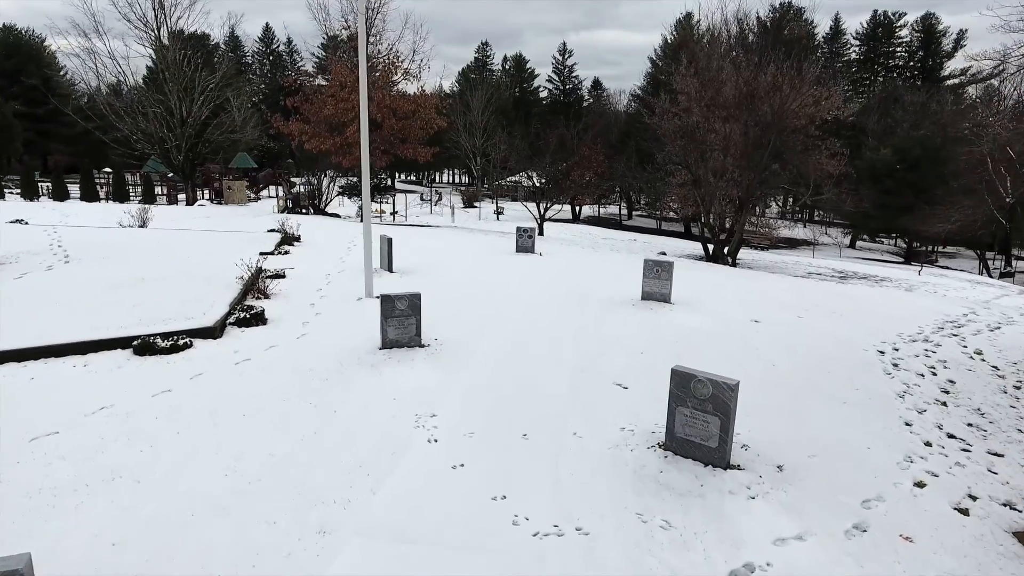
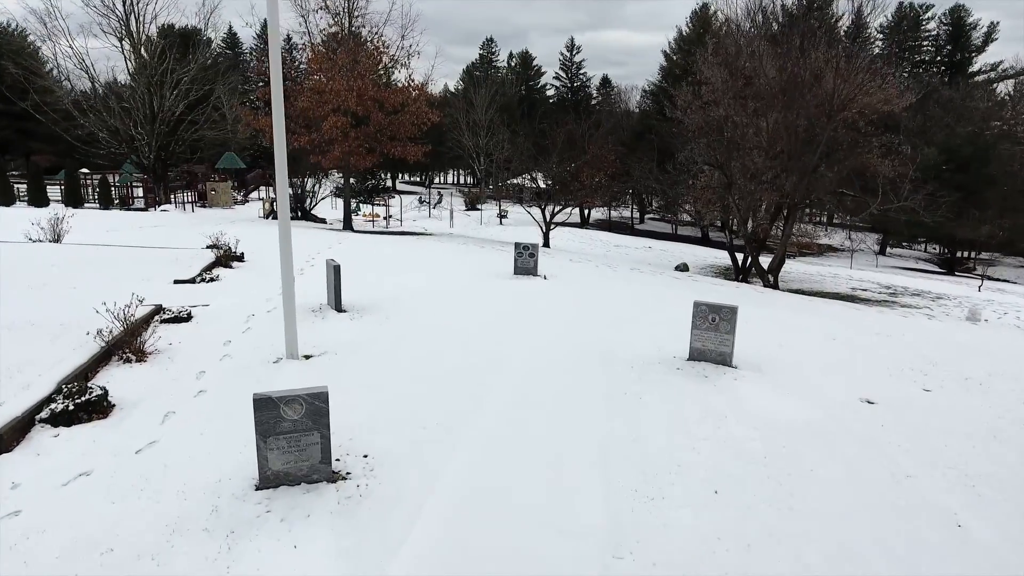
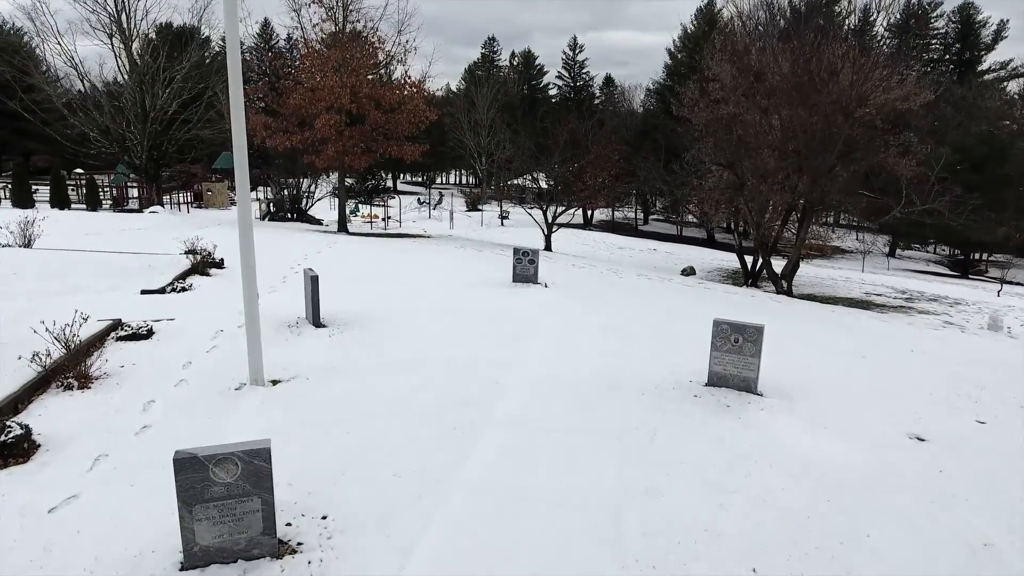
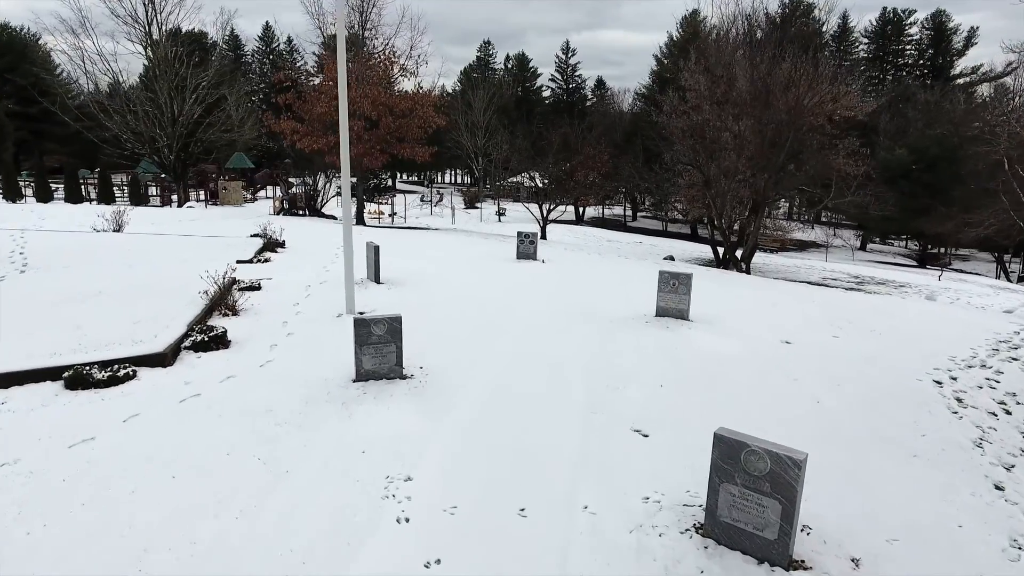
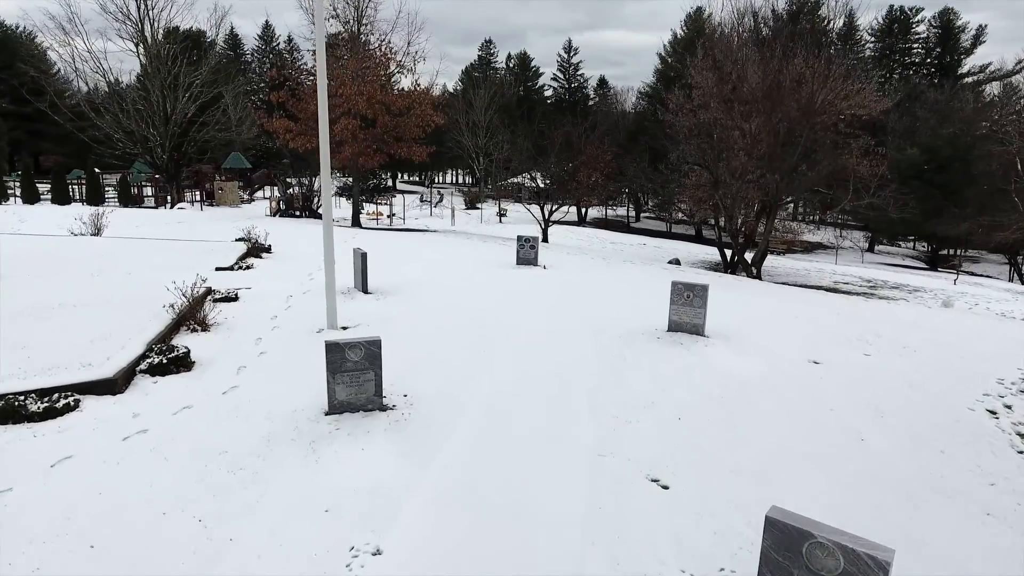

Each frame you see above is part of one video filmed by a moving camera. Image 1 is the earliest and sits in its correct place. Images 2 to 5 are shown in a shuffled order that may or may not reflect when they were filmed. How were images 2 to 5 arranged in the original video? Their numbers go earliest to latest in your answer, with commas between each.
4, 5, 2, 3
